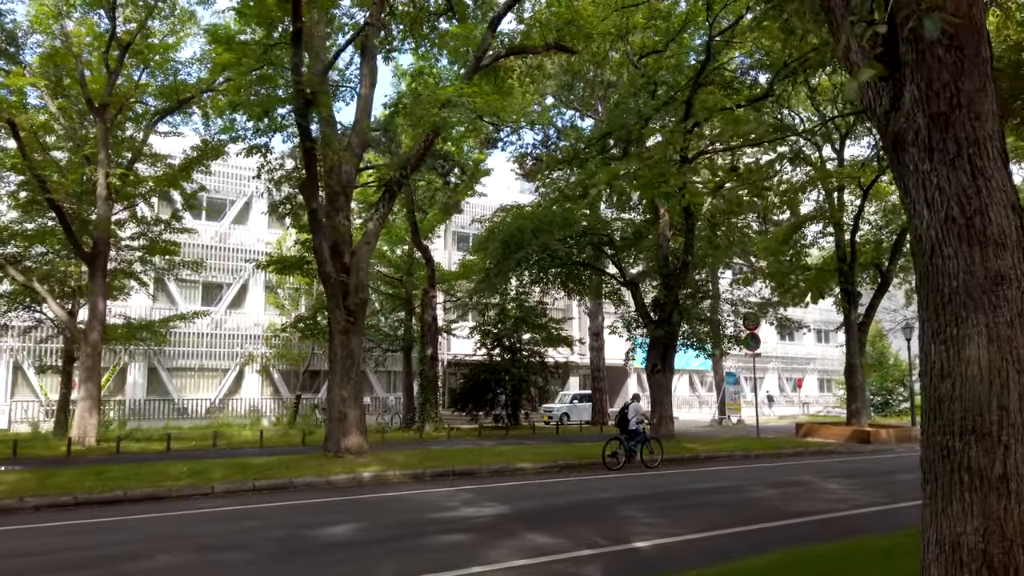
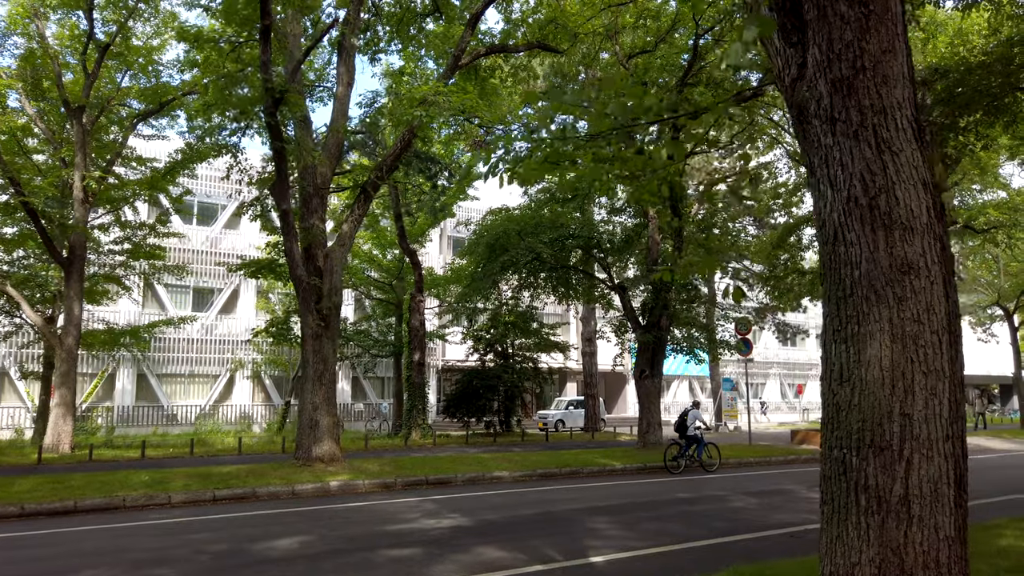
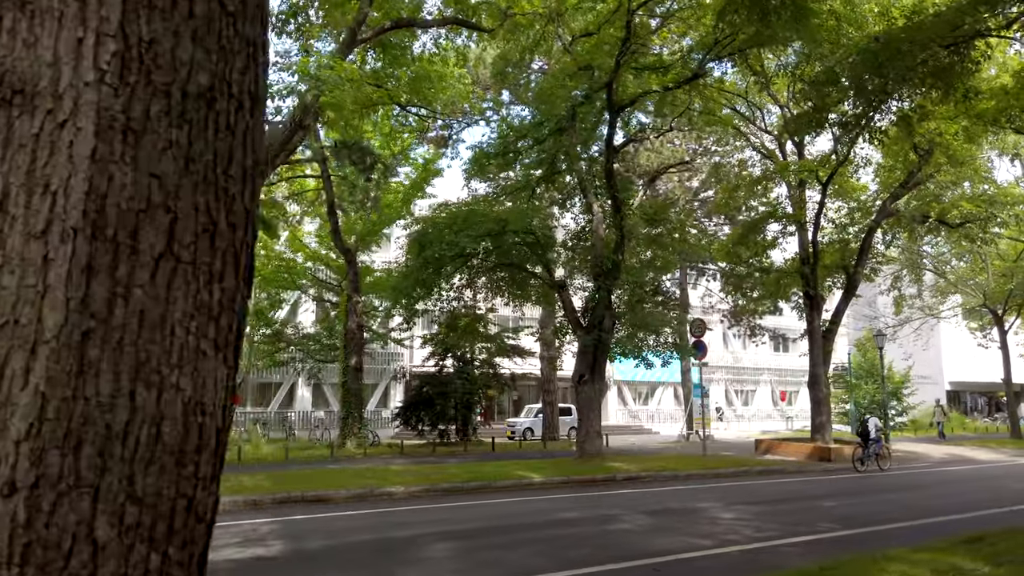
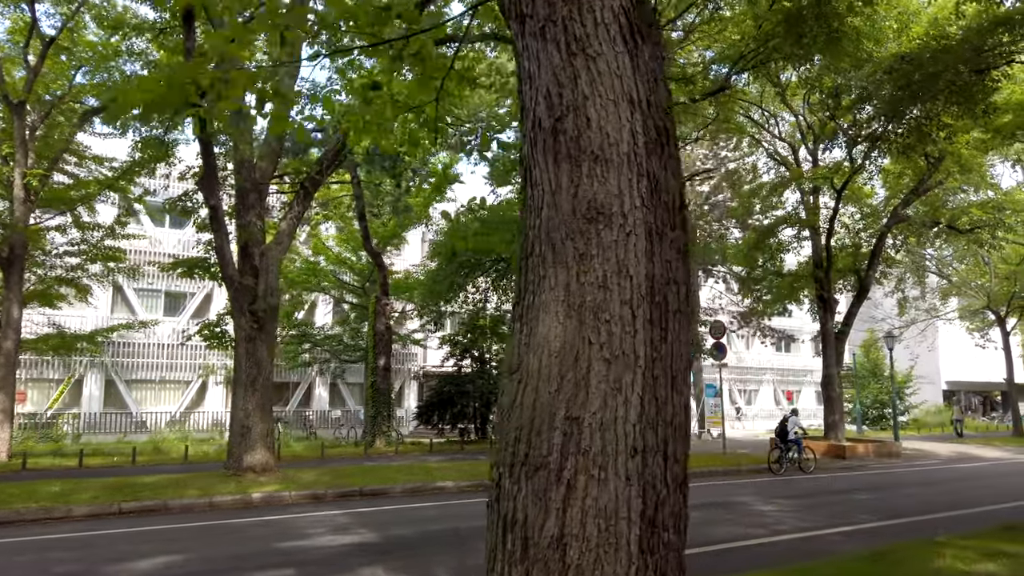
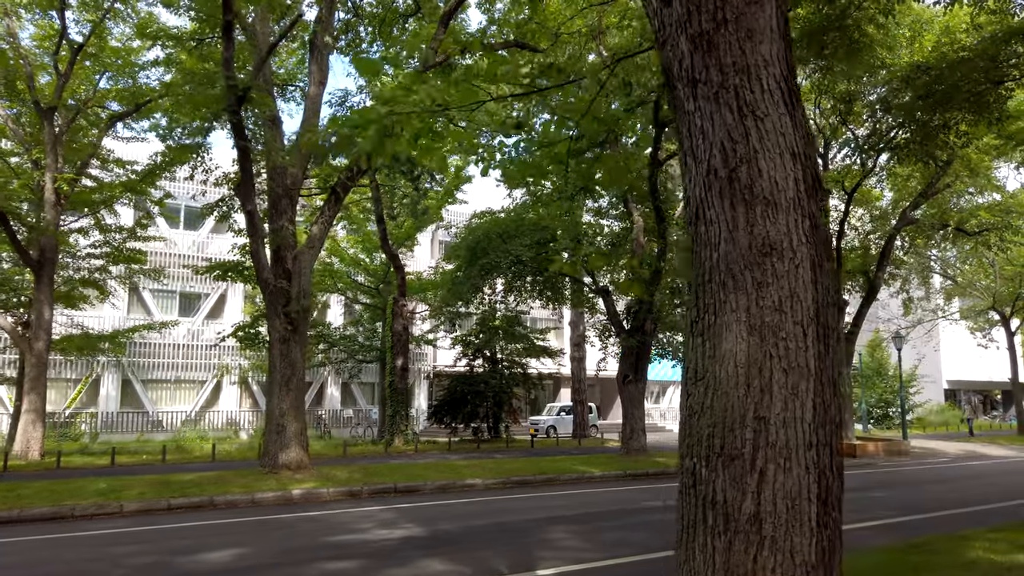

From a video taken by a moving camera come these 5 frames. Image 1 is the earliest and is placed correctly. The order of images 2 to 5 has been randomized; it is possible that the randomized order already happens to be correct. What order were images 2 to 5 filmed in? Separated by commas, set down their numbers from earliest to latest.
2, 5, 4, 3
